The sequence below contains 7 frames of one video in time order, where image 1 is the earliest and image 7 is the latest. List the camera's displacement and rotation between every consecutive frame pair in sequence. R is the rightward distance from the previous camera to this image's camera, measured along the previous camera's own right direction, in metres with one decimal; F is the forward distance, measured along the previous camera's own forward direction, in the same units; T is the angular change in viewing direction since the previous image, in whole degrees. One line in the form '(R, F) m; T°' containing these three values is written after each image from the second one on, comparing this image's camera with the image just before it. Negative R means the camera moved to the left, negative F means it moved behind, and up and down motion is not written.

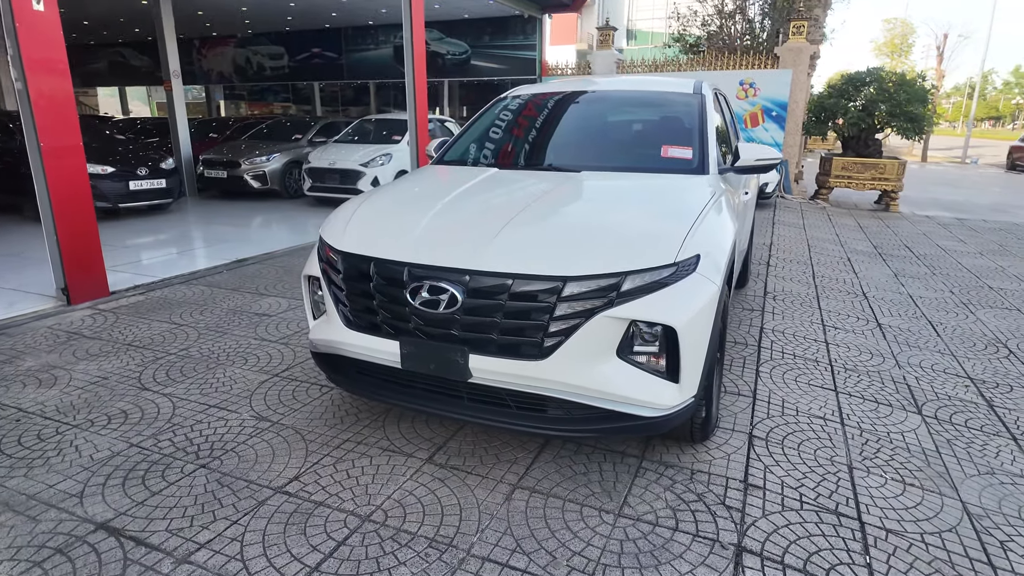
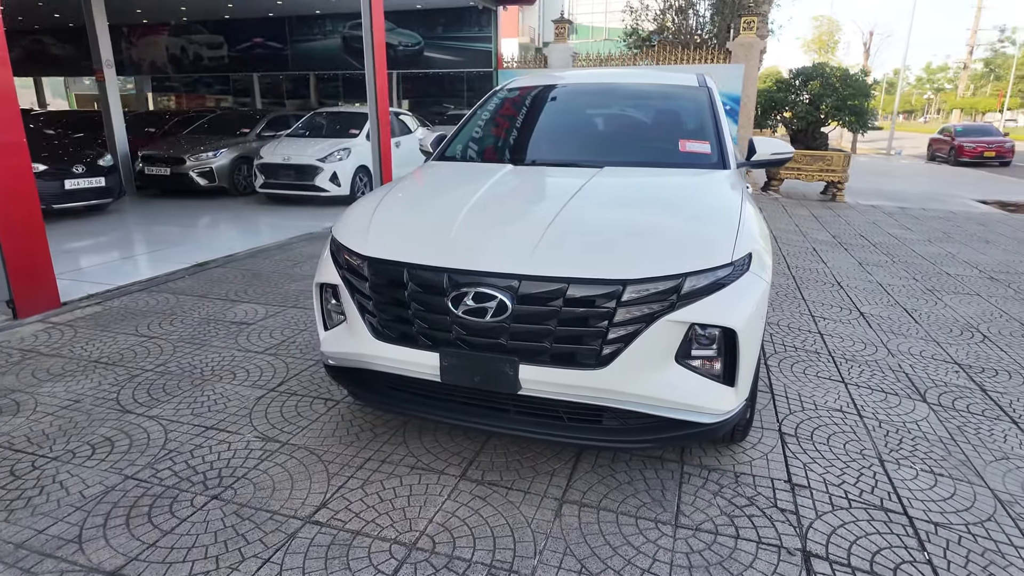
(-0.4, +0.2) m; +5°
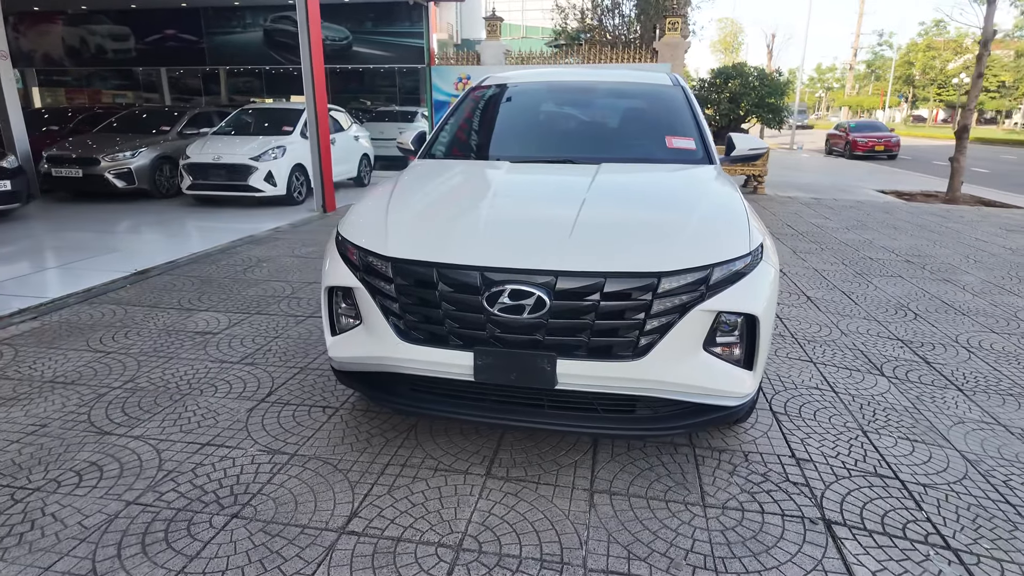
(-0.4, 0.0) m; +7°
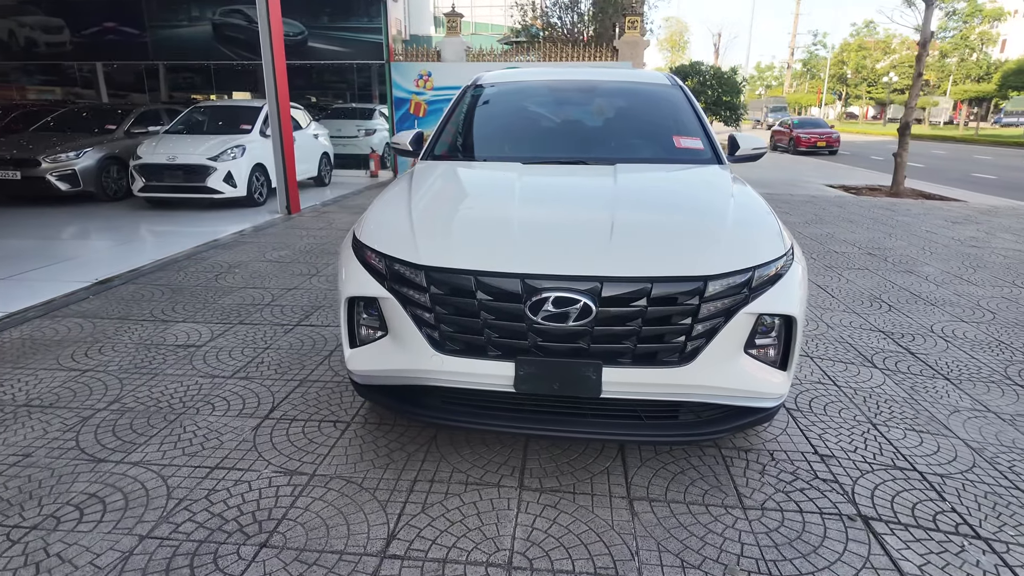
(-0.3, +0.1) m; +5°
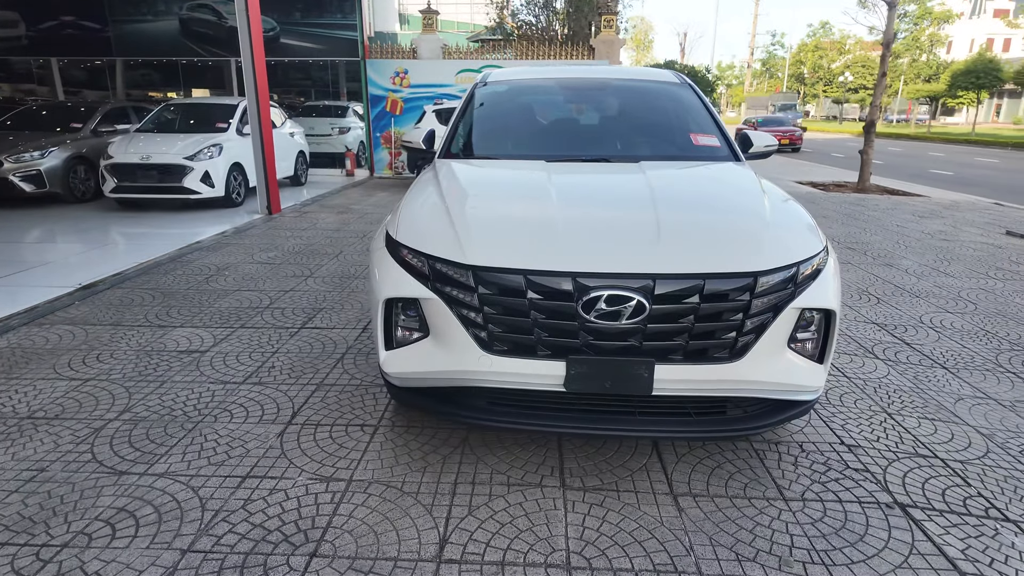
(-0.3, 0.0) m; +3°
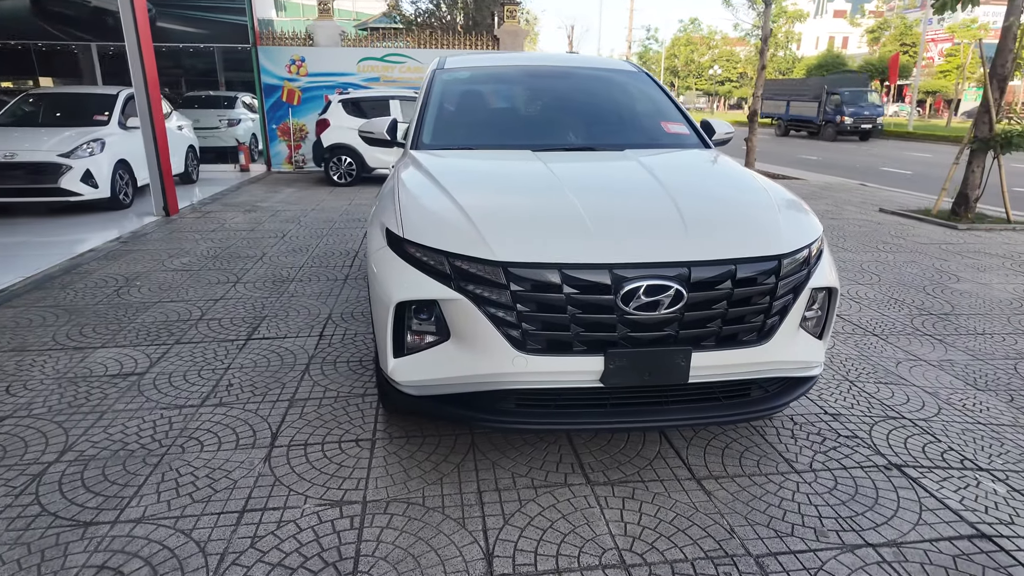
(-0.5, +0.1) m; +10°
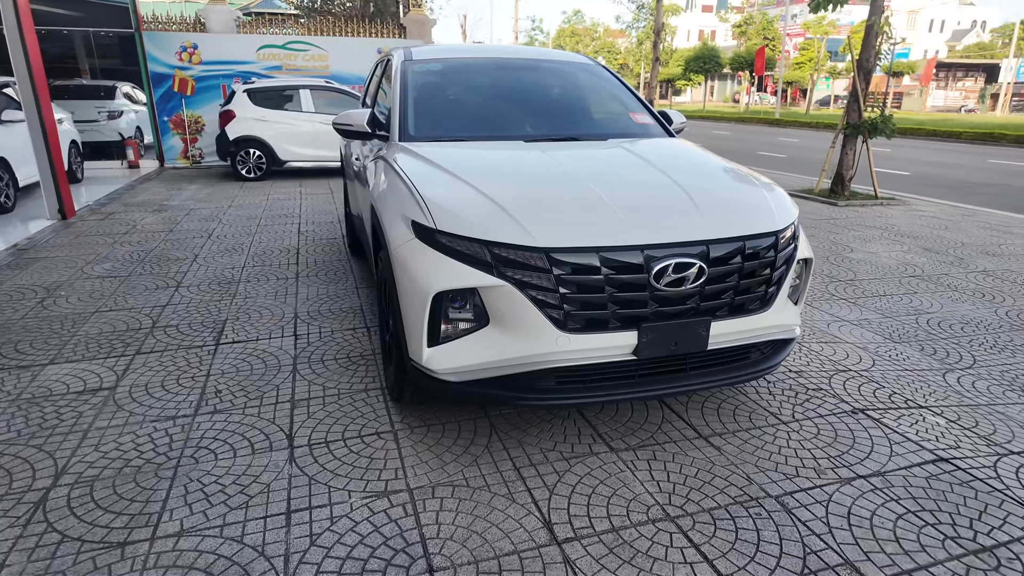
(-0.5, -0.1) m; +10°
